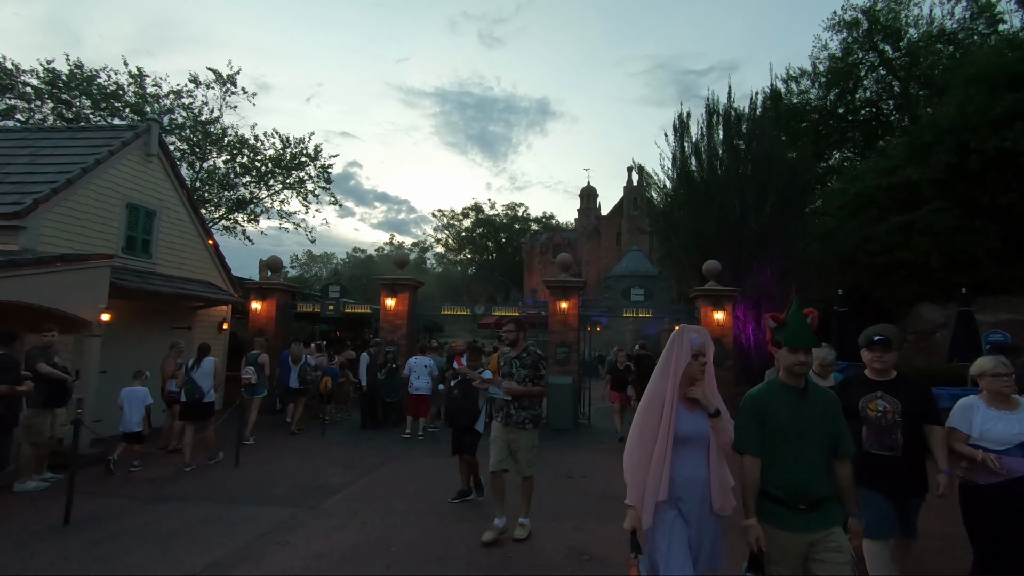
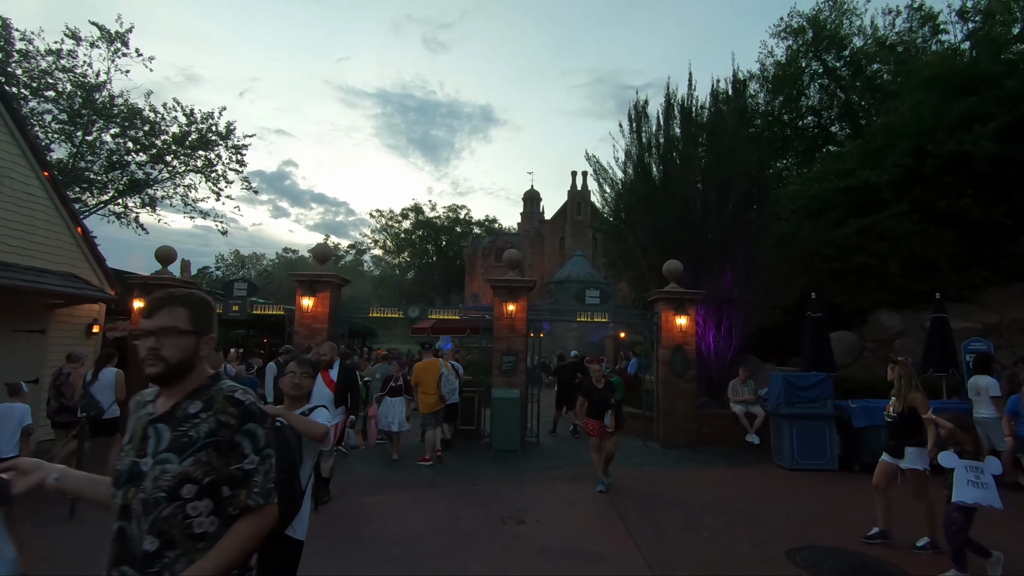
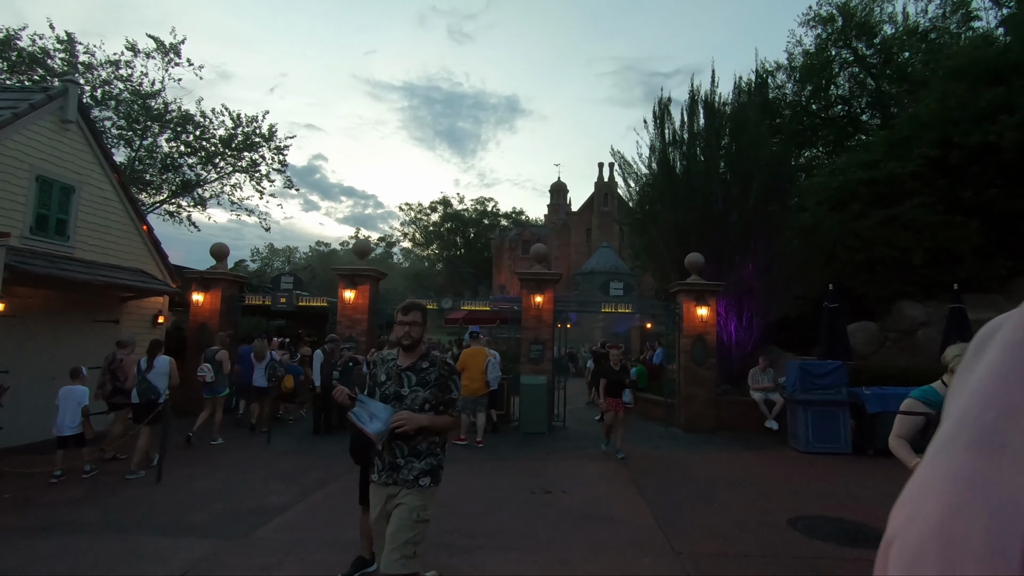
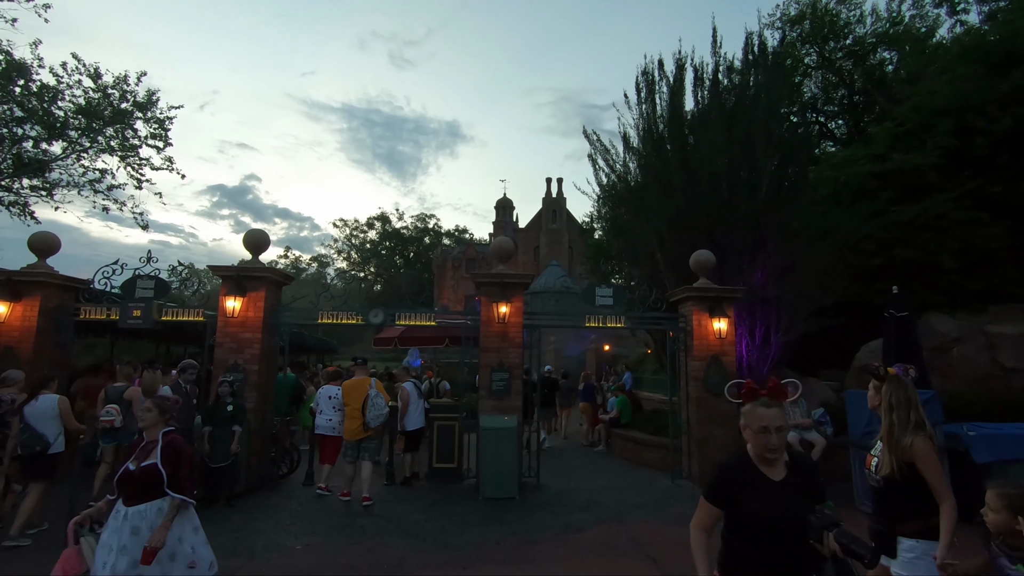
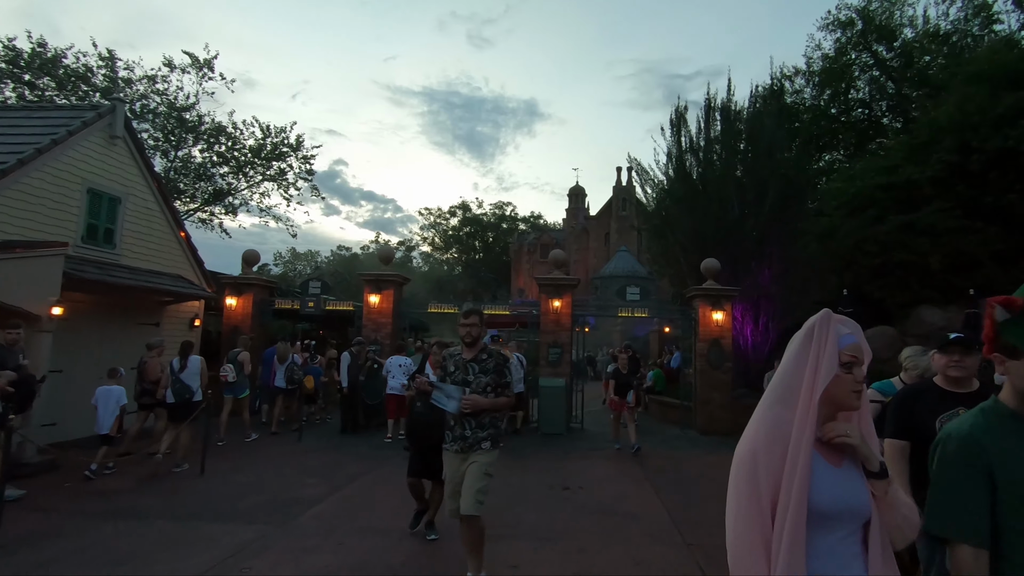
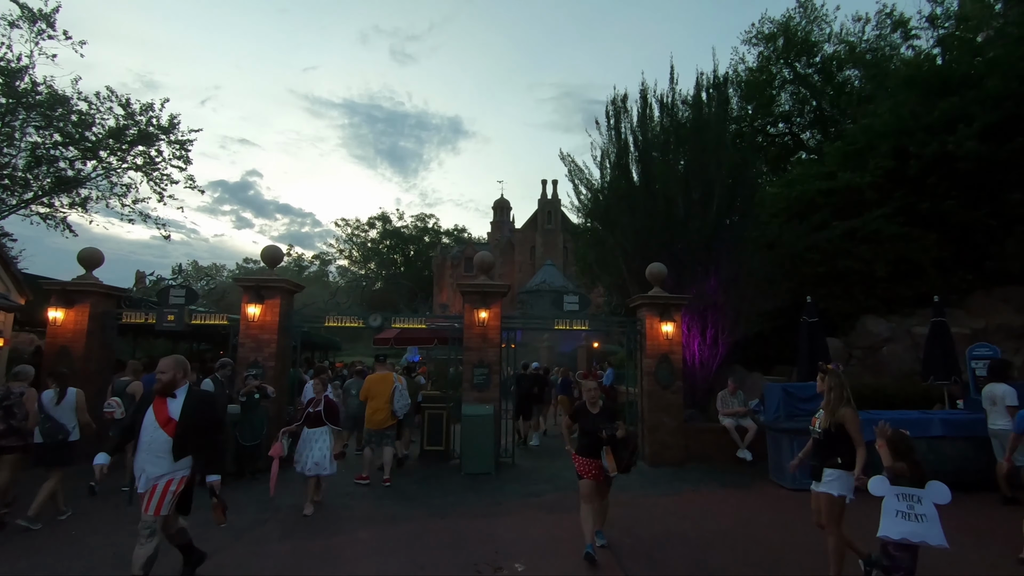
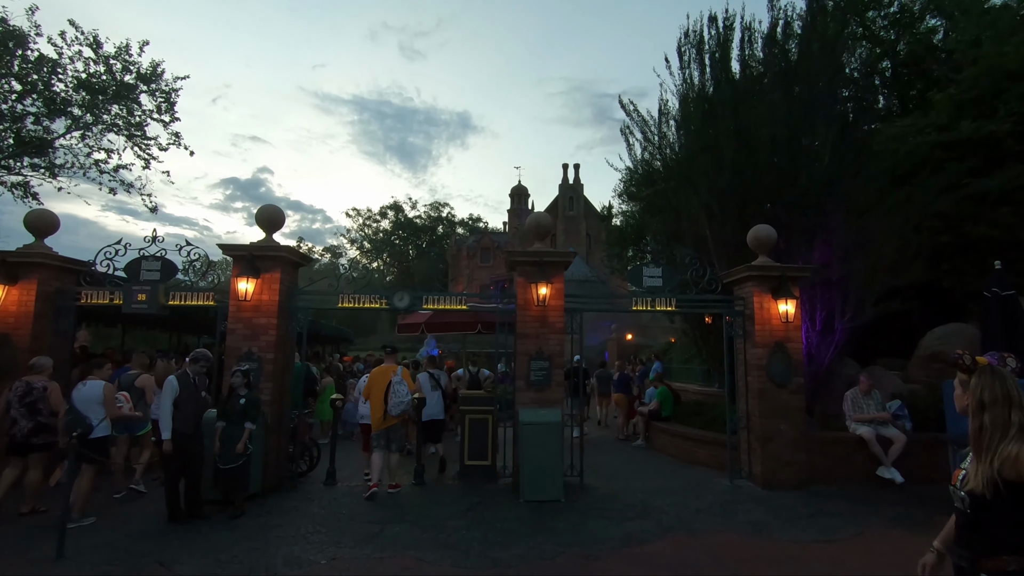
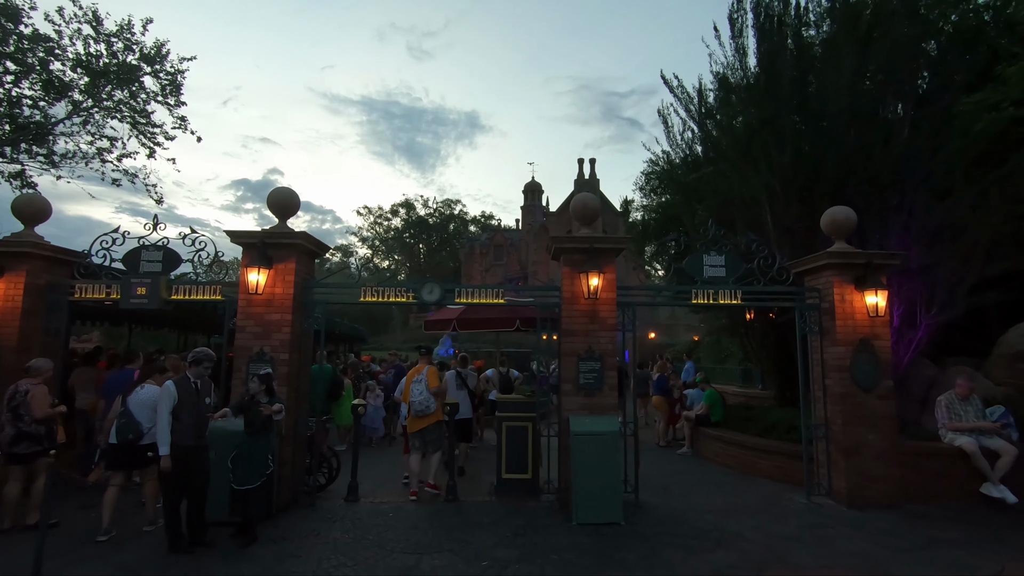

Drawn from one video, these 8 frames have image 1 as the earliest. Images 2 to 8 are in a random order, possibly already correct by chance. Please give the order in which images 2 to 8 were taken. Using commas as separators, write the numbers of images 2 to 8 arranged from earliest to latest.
5, 3, 2, 6, 4, 7, 8
